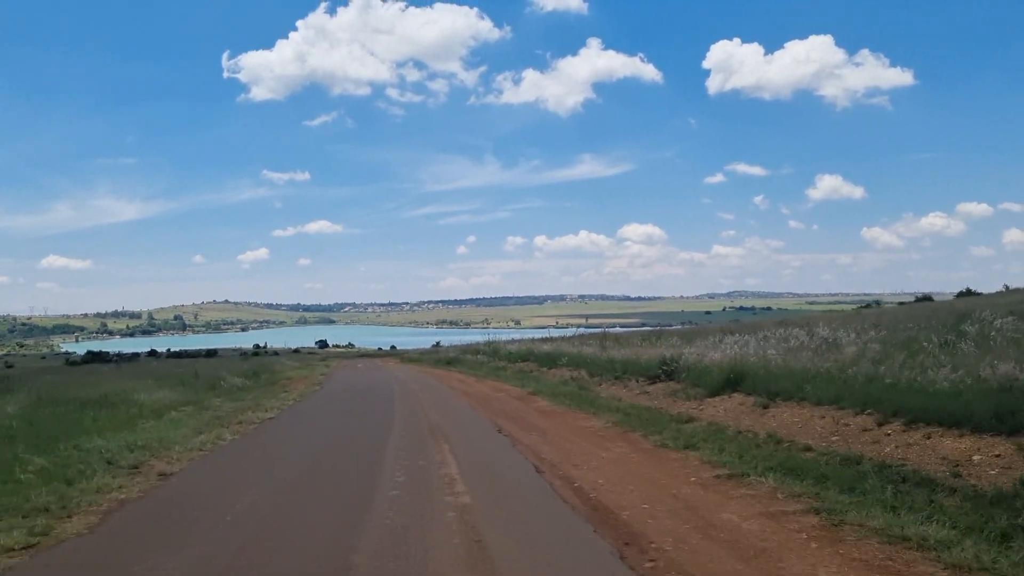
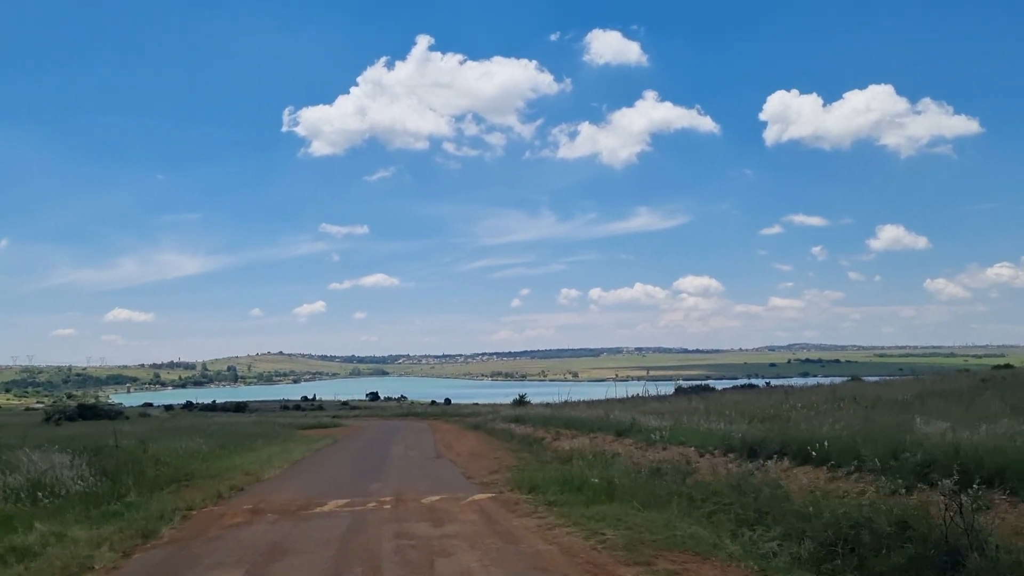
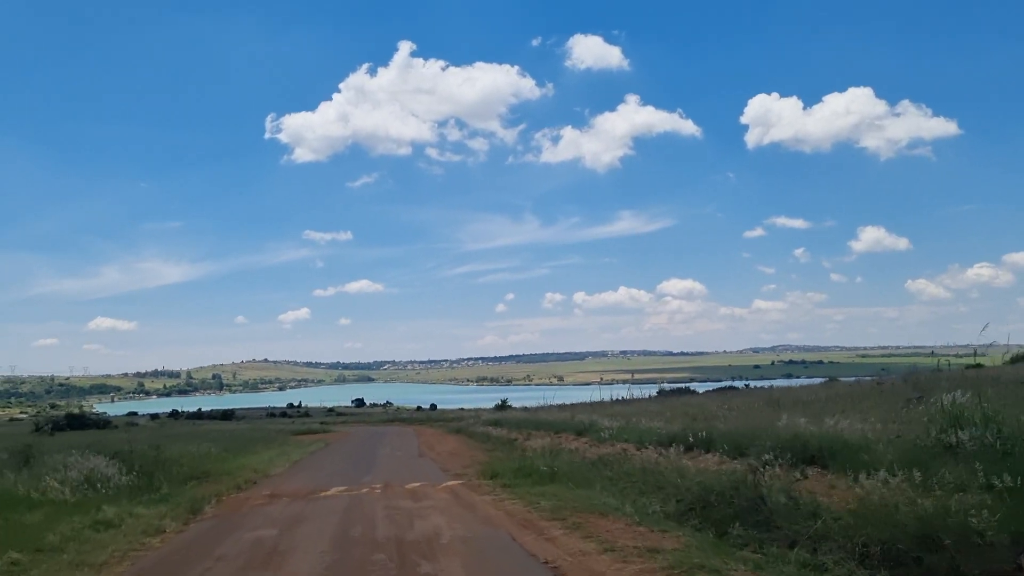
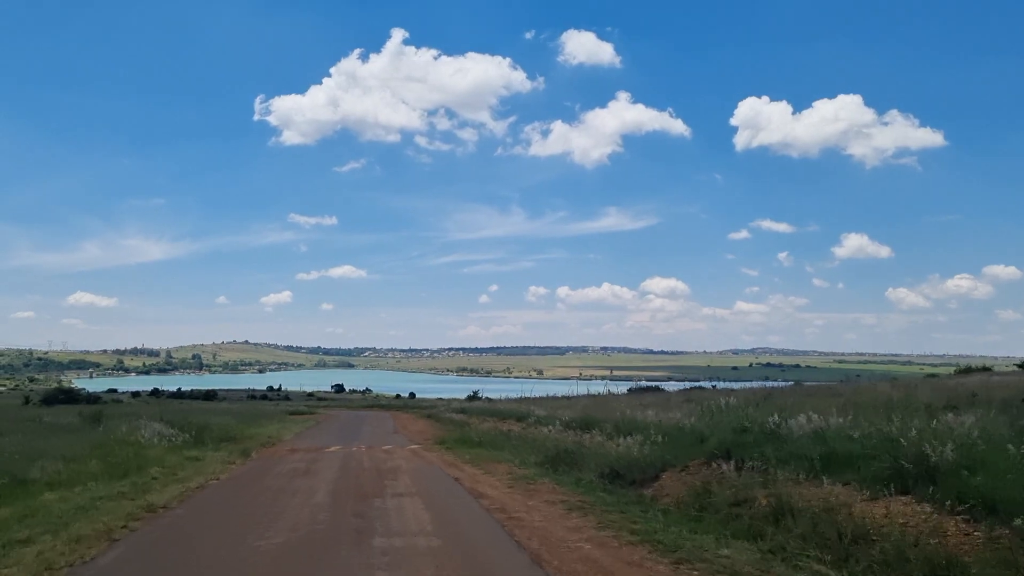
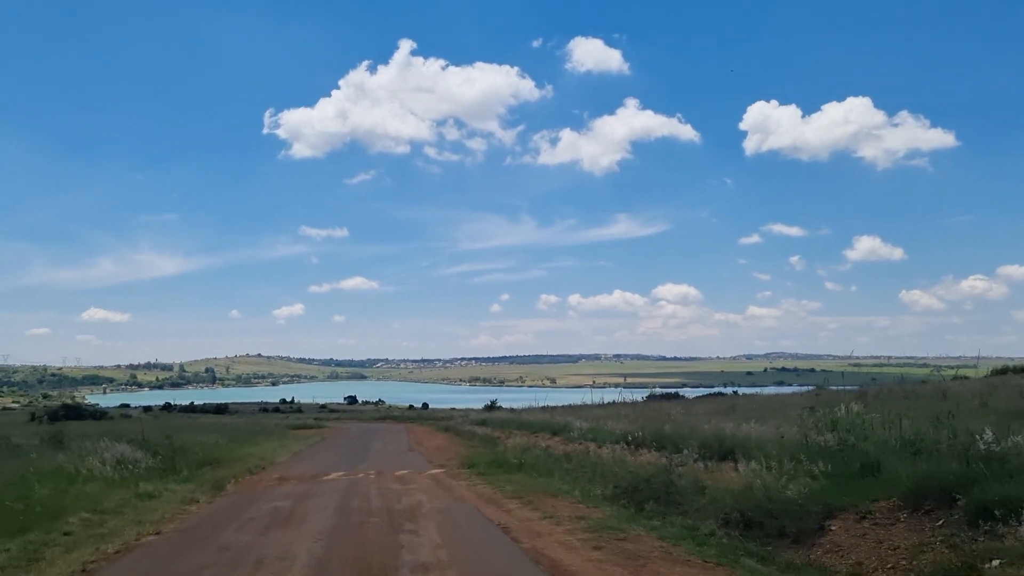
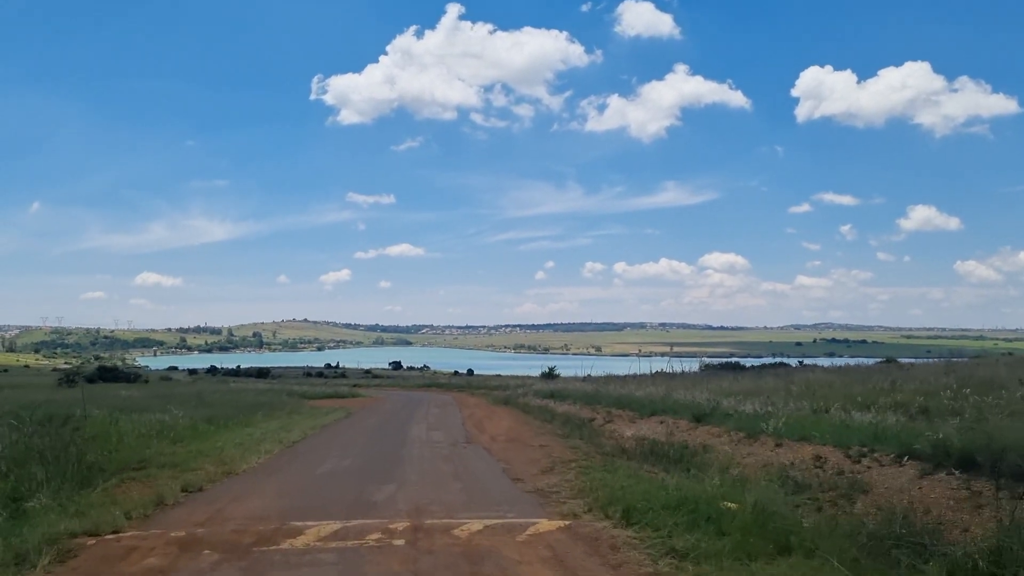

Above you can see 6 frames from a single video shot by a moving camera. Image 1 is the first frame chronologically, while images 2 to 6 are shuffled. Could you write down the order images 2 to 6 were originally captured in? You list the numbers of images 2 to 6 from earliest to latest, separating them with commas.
4, 5, 3, 2, 6
